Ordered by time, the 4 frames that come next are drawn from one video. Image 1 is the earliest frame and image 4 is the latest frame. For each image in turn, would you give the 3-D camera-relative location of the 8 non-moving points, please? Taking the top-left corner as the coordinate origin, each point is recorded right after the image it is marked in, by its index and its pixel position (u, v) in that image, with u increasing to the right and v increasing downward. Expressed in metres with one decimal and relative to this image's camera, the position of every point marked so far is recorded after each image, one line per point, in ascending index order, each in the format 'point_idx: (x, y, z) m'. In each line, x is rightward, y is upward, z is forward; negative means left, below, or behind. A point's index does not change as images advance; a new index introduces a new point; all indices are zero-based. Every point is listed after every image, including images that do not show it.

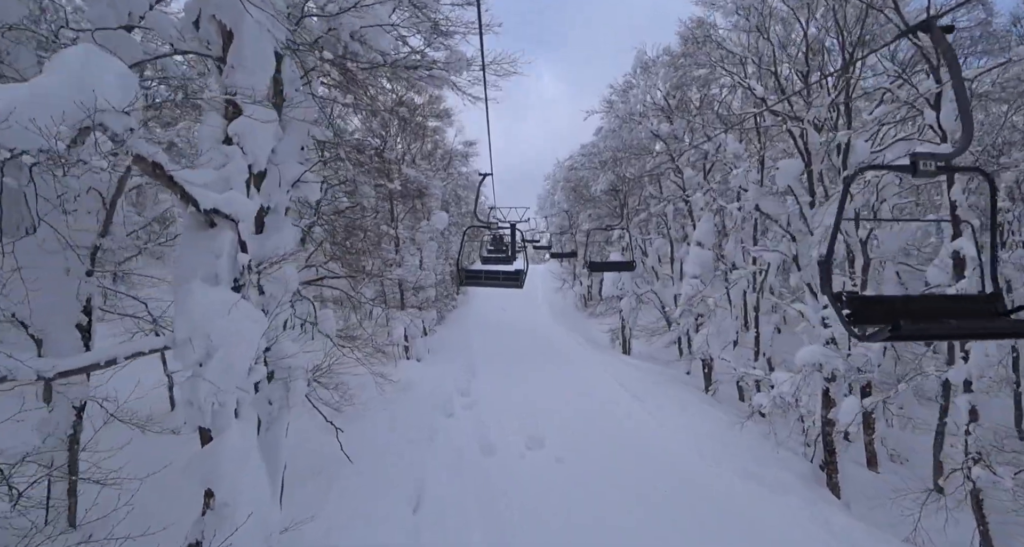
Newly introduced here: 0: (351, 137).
0: (-3.5, +3.0, +13.9) m
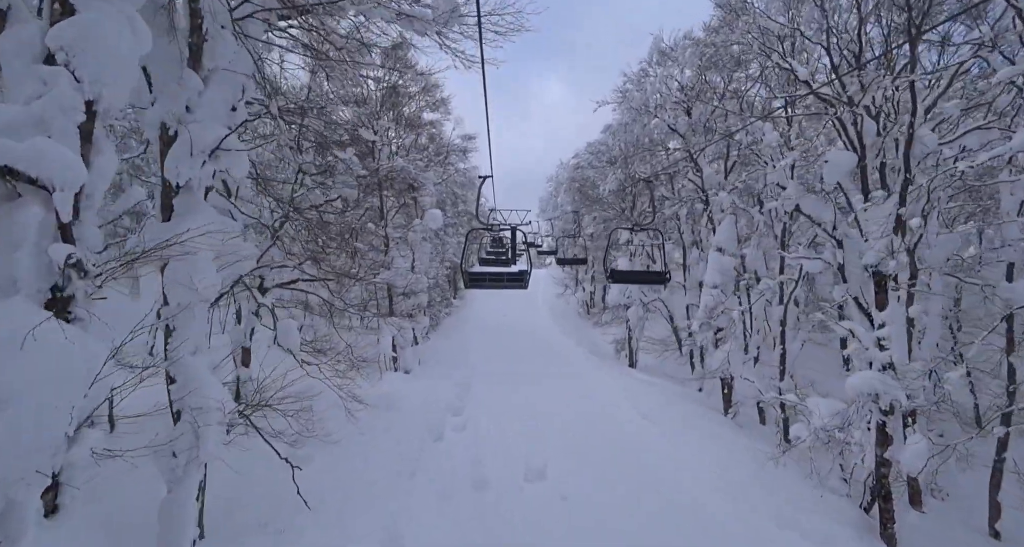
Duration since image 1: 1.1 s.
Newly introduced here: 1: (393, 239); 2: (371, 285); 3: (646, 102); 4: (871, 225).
0: (-3.4, +2.9, +12.0) m
1: (-3.6, +1.0, +19.8) m
2: (-3.8, -0.3, +17.5) m
3: (+3.9, +5.0, +18.7) m
4: (+5.9, +0.8, +10.7) m
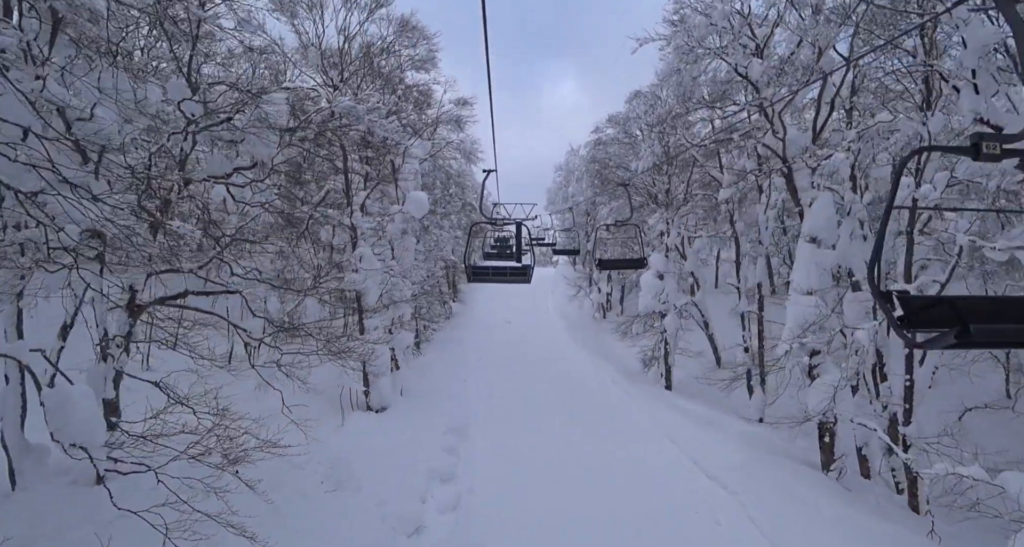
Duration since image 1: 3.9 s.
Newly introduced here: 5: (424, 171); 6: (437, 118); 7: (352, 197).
0: (-3.3, +2.8, +7.0) m
1: (-3.4, +1.0, +14.9) m
2: (-3.6, -0.4, +12.6) m
3: (+4.0, +4.9, +13.7) m
4: (+6.1, +0.8, +5.7) m
5: (-2.4, +2.9, +17.8) m
6: (-2.1, +4.4, +18.3) m
7: (-3.8, +1.8, +15.2) m
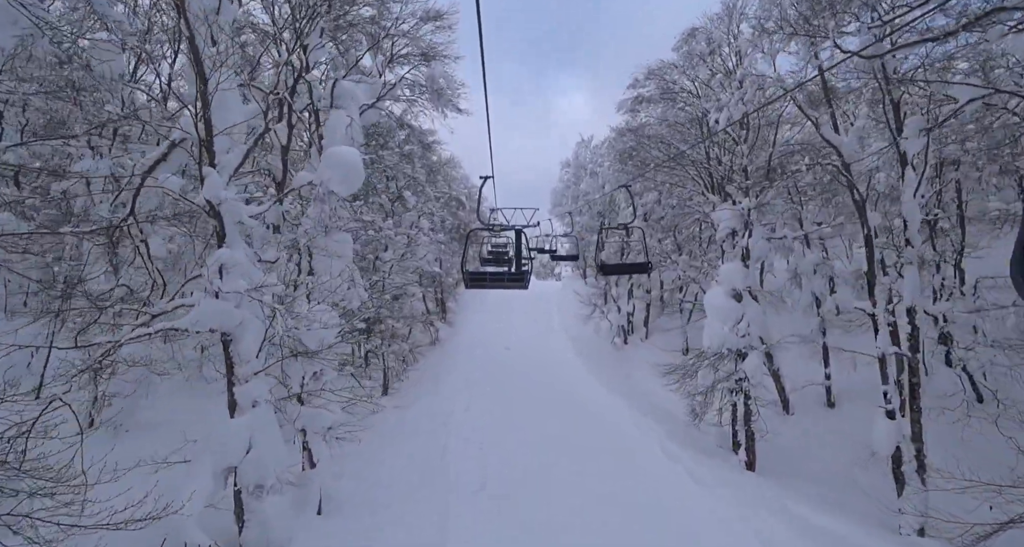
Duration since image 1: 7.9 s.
0: (-3.2, +2.7, +0.1) m
1: (-3.3, +0.7, +7.9) m
2: (-3.5, -0.7, +5.6) m
3: (+4.1, +4.7, +6.8) m
4: (+6.2, +0.7, -1.3) m
5: (-2.4, +2.5, +10.9) m
6: (-2.1, +4.1, +11.4) m
7: (-3.7, +1.5, +8.2) m
